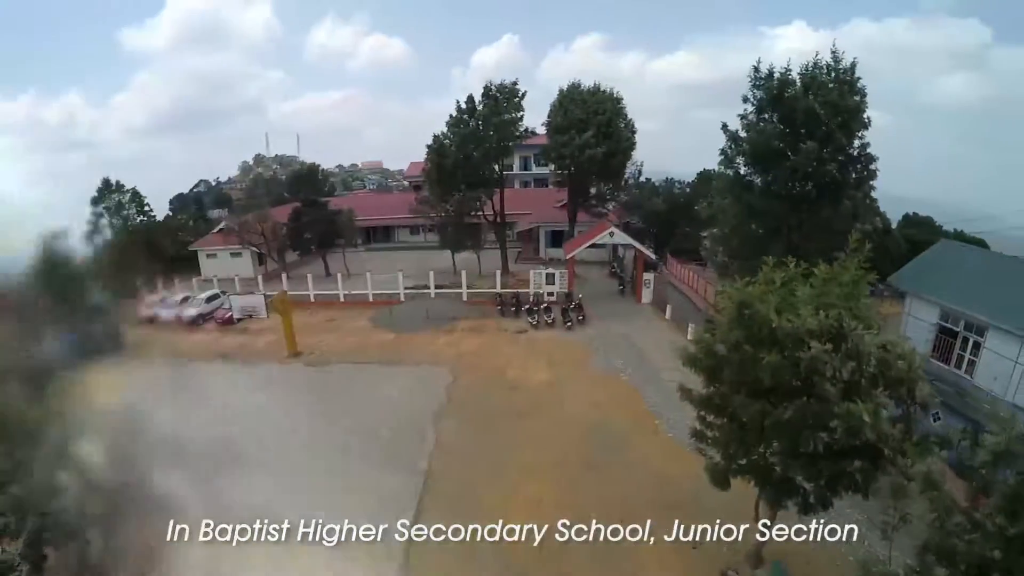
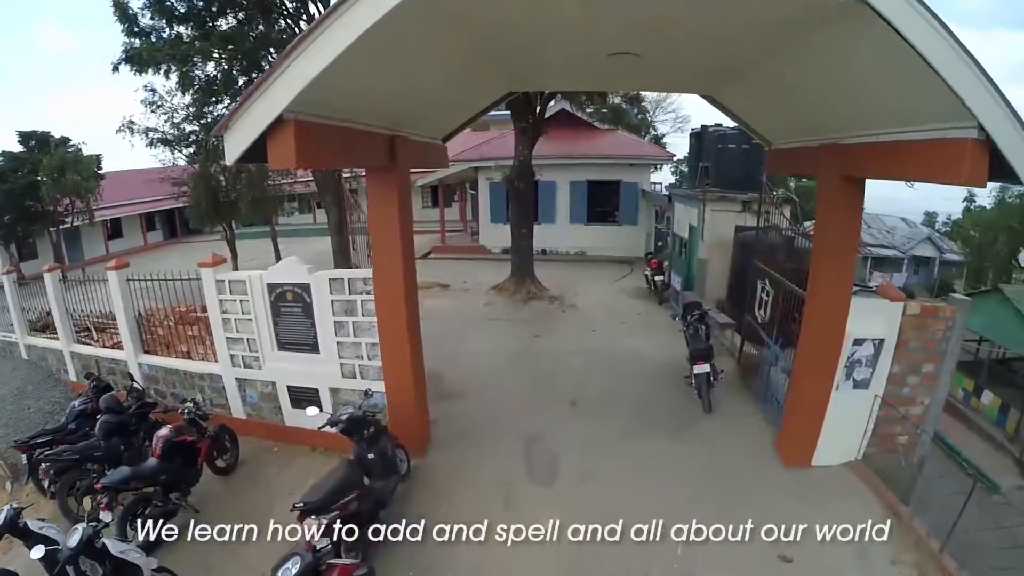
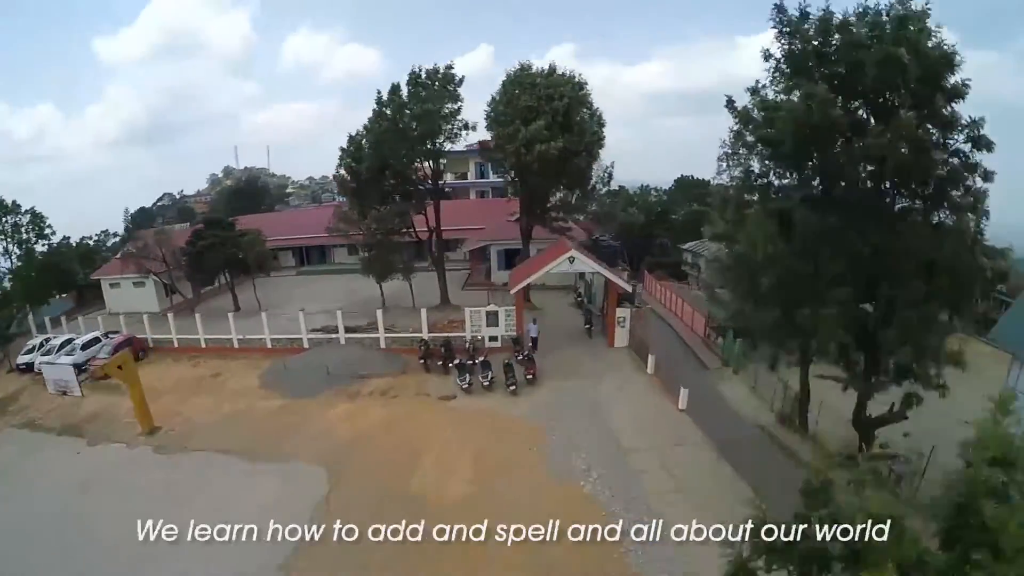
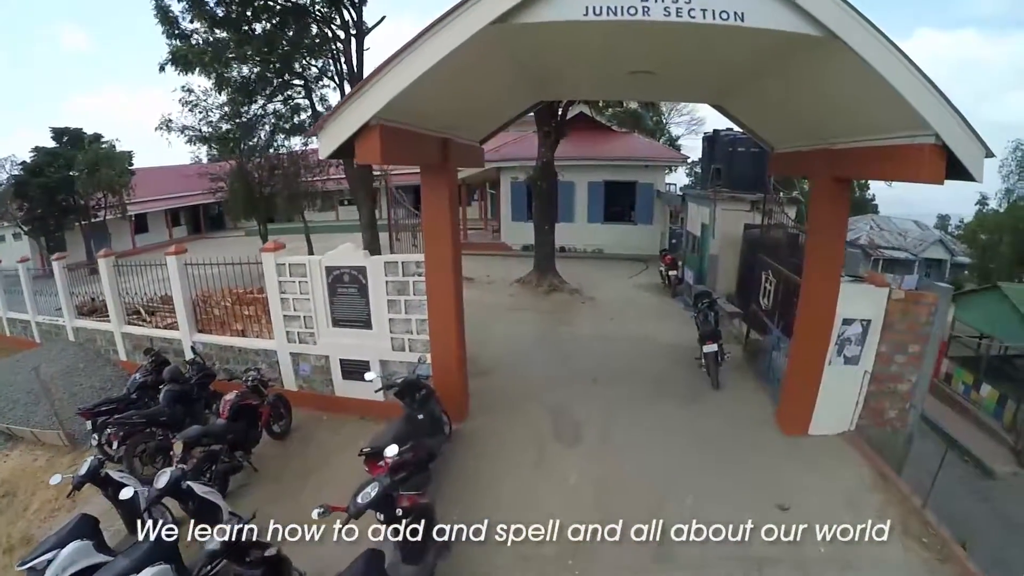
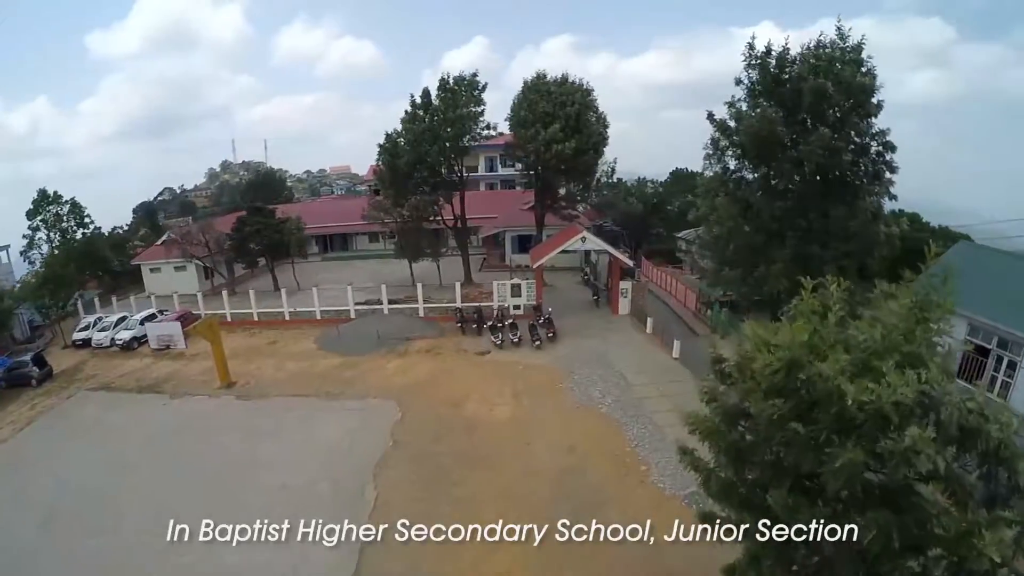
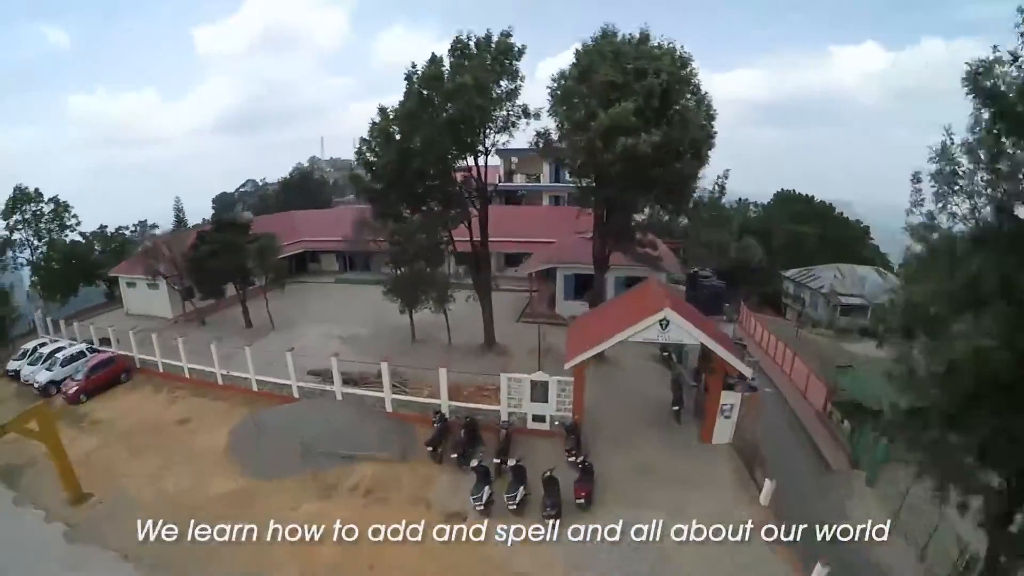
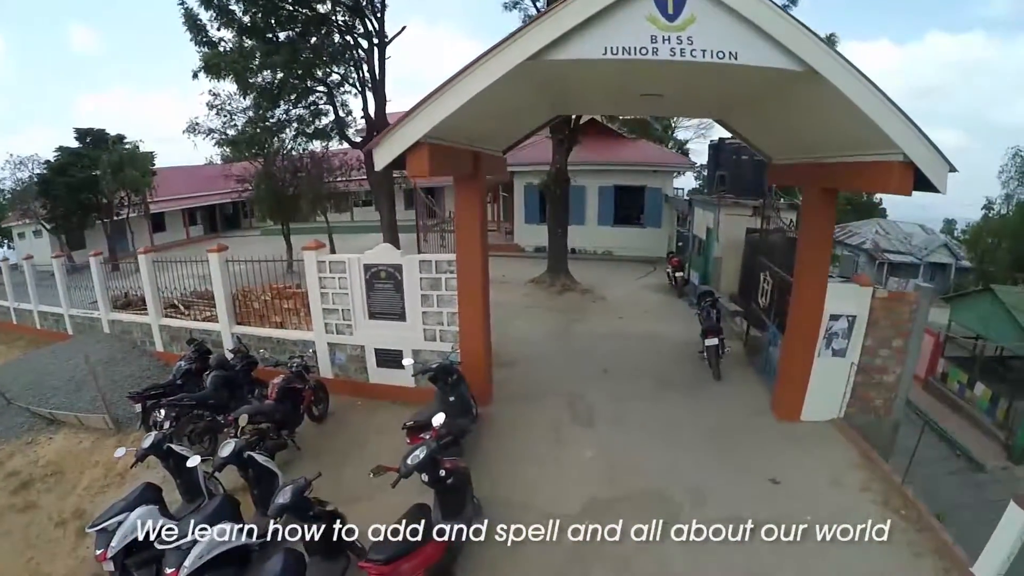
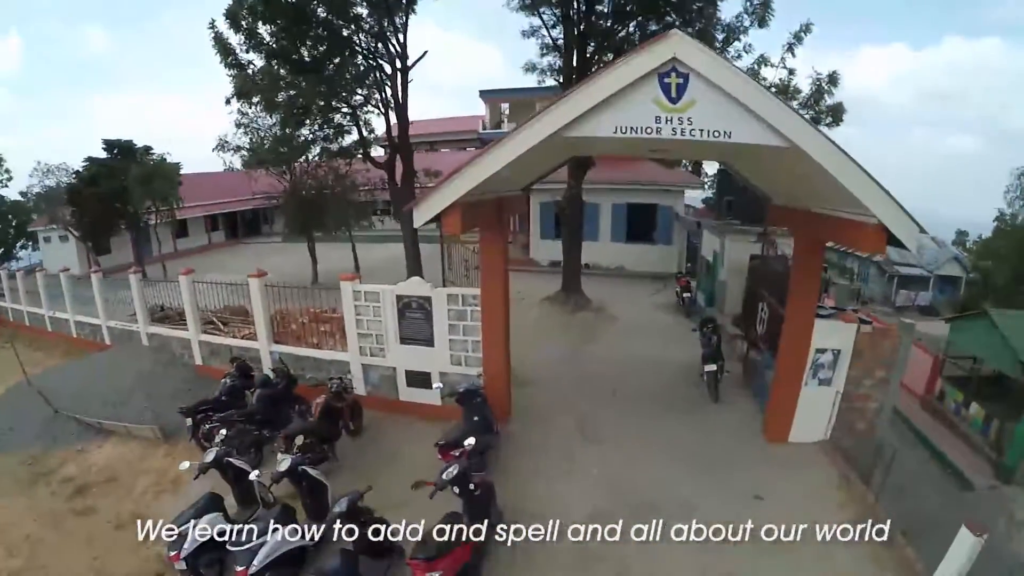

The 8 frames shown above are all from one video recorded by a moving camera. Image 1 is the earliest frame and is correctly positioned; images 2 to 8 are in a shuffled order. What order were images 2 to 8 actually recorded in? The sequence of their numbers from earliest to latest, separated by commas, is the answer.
5, 3, 6, 8, 7, 4, 2
